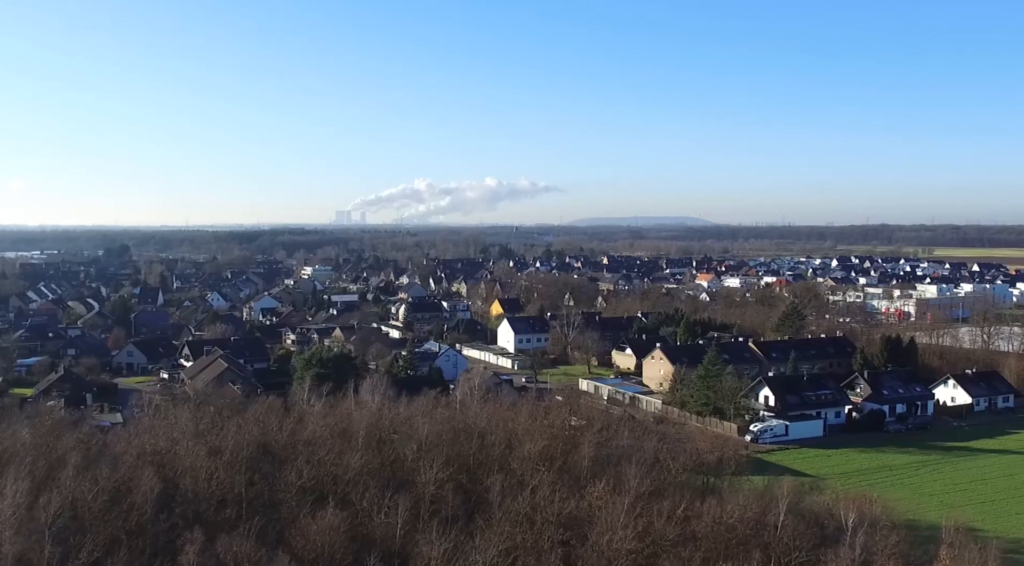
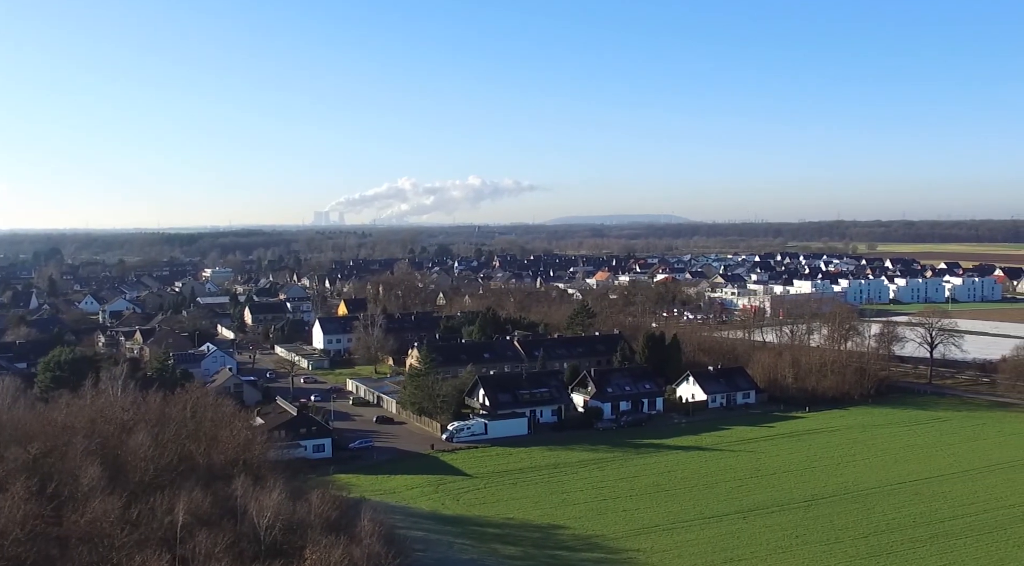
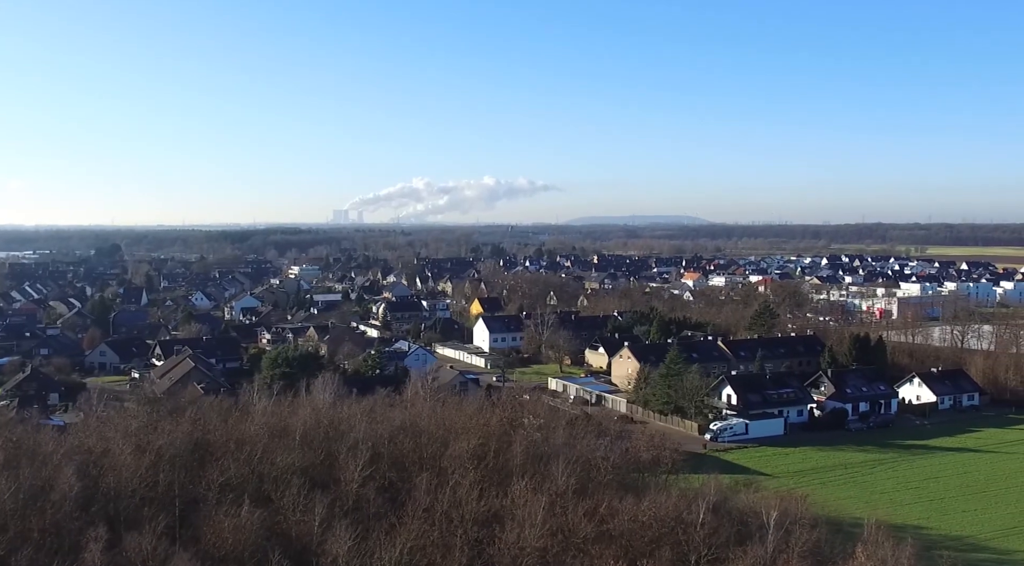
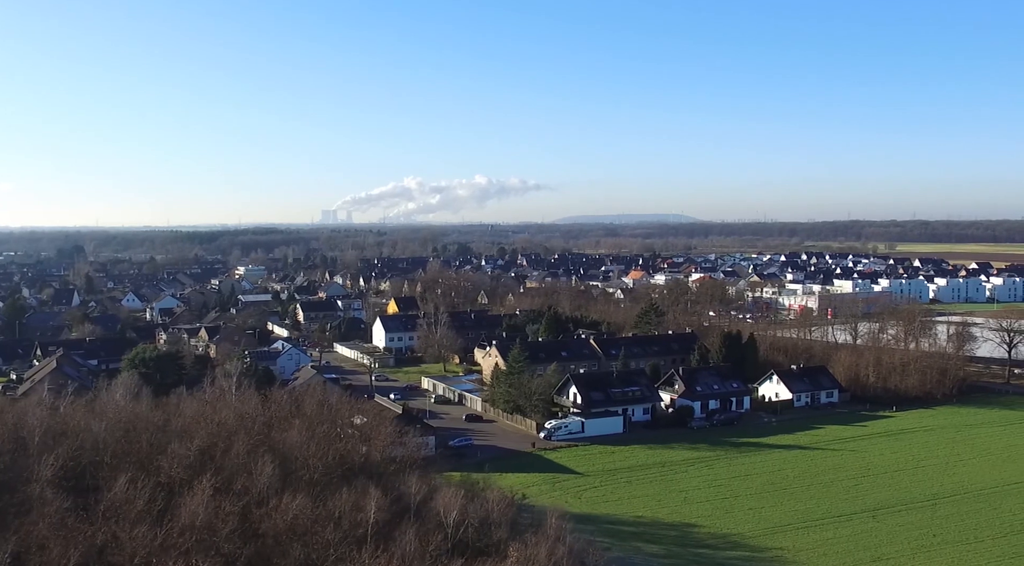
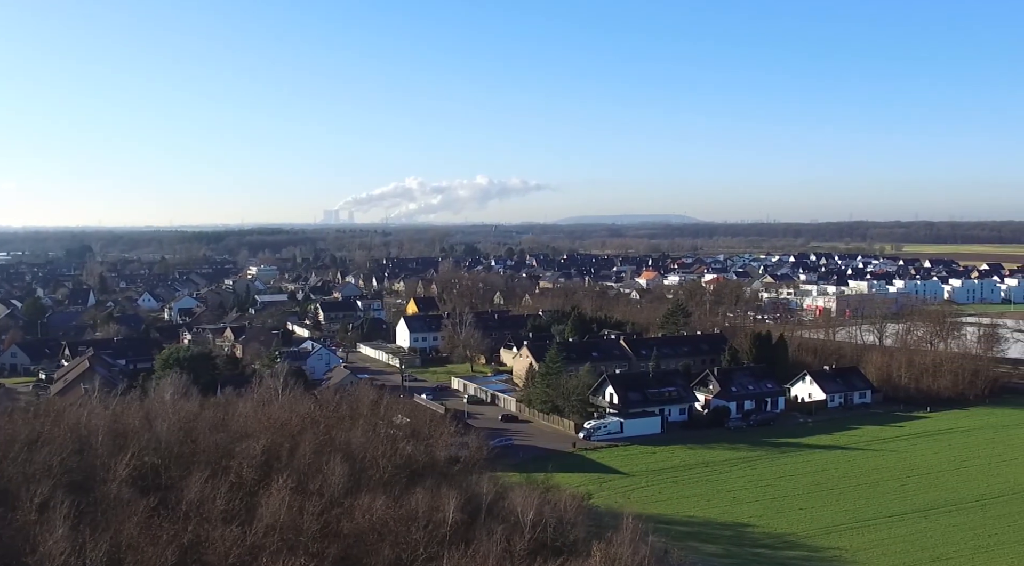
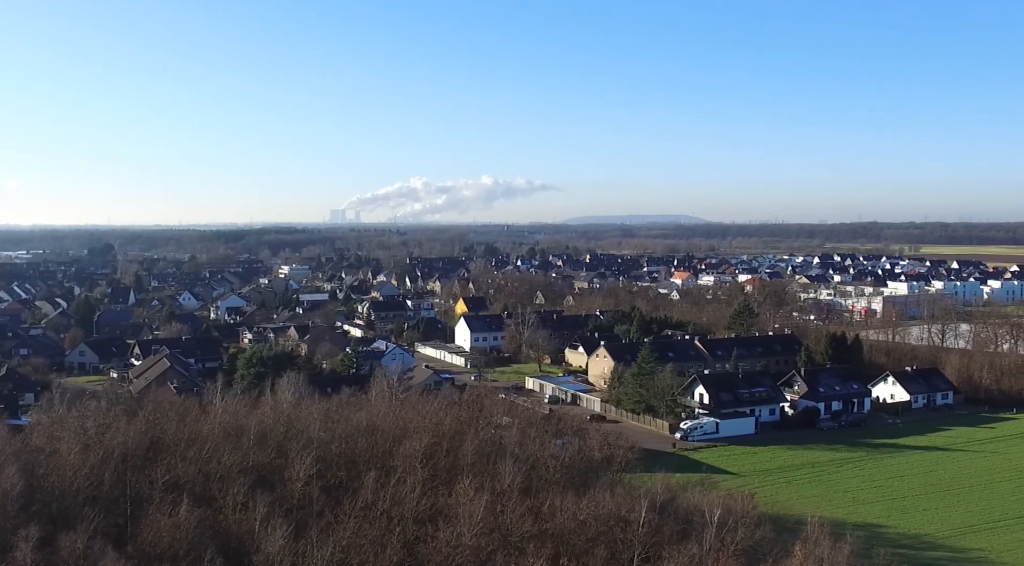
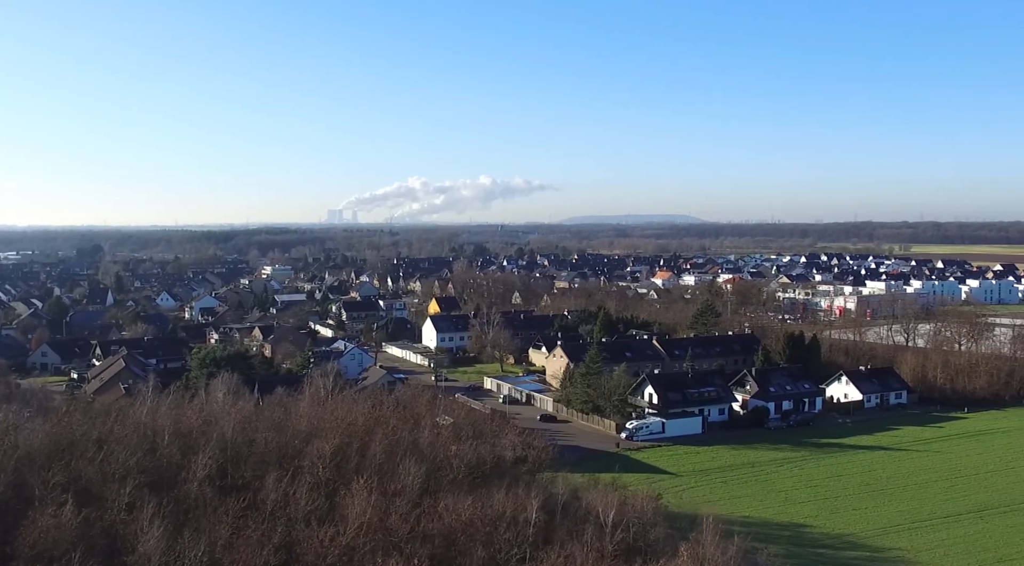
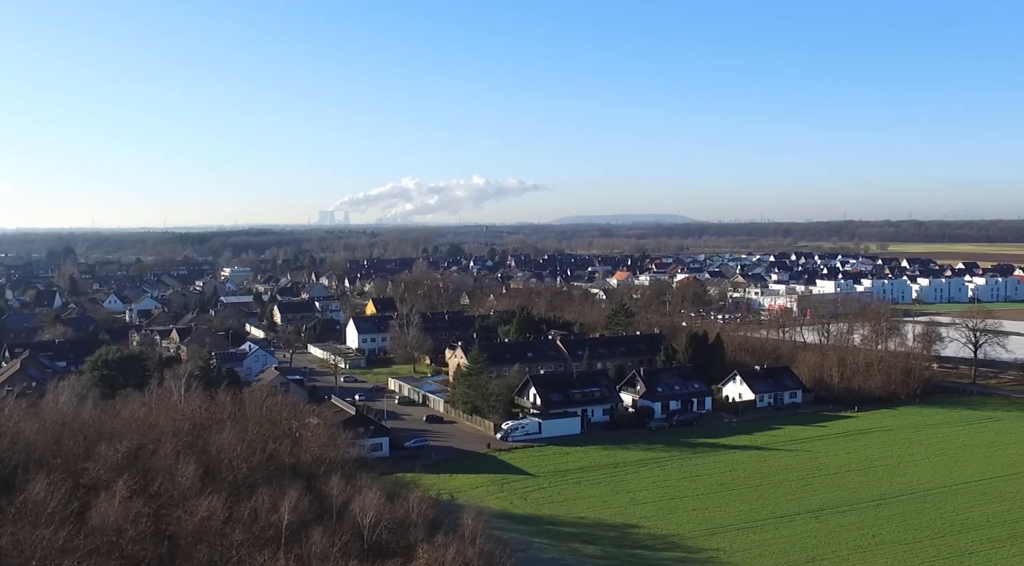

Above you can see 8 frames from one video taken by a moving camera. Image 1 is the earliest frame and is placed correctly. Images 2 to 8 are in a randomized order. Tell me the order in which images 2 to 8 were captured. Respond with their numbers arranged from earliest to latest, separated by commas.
3, 6, 7, 5, 4, 8, 2
